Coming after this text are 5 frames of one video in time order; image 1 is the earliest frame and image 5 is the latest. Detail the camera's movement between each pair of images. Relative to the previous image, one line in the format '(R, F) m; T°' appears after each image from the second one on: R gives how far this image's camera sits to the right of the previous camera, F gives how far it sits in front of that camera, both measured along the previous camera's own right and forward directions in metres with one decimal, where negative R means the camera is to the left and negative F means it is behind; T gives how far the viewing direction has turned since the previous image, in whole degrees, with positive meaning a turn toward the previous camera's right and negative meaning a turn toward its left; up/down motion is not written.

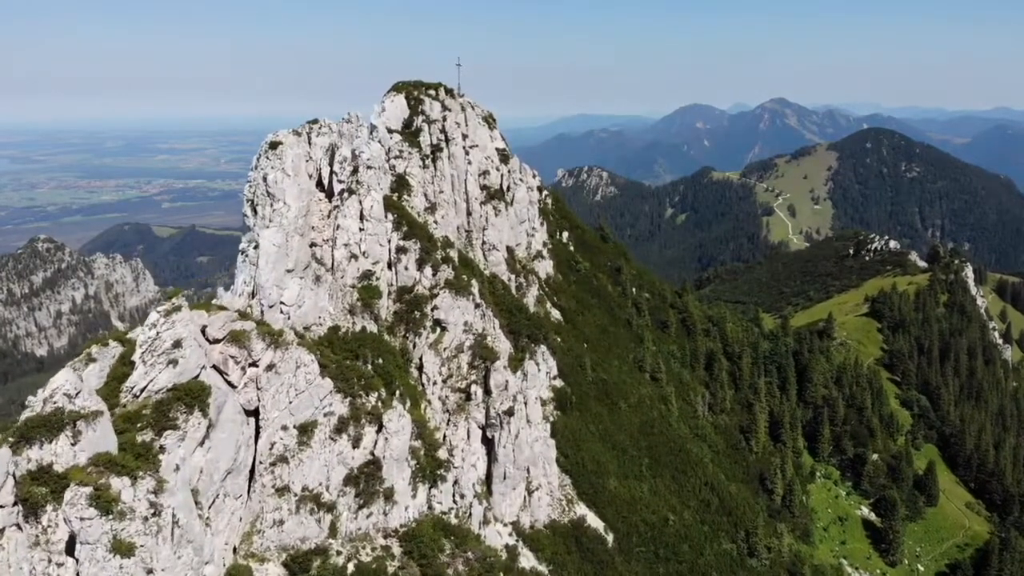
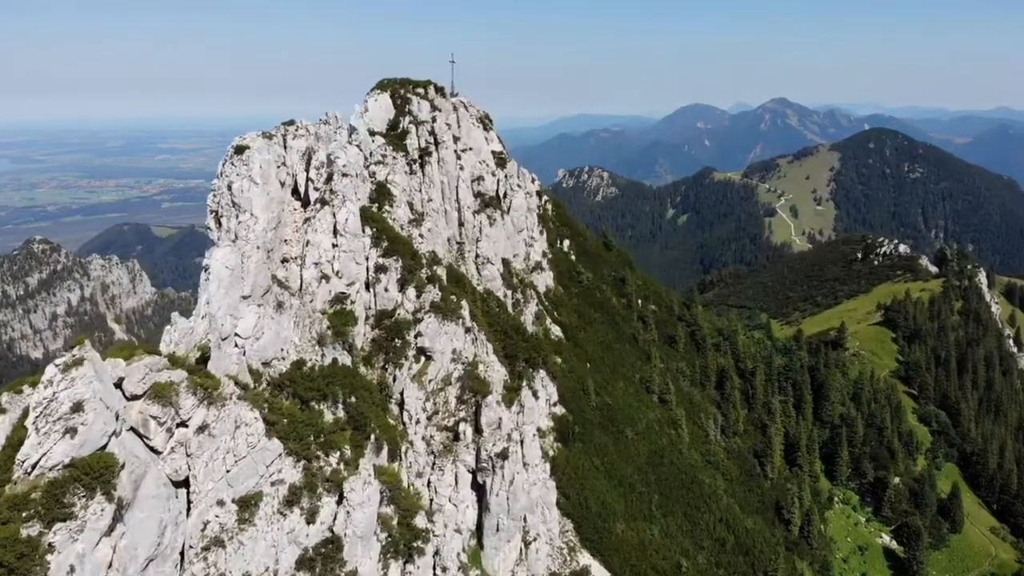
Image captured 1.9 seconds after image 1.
(+0.6, +8.5) m; 0°
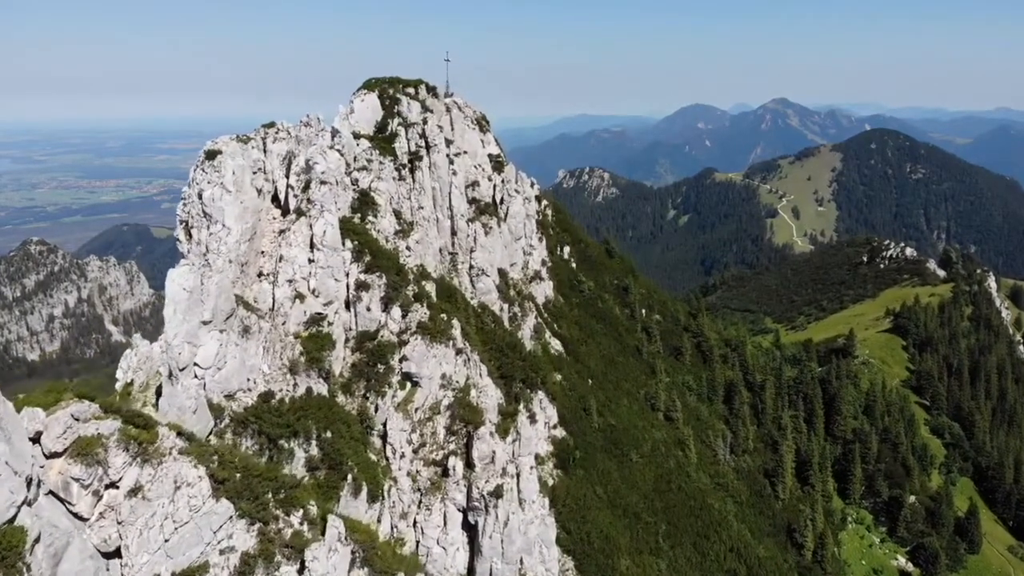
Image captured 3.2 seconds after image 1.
(+0.5, +5.7) m; 0°
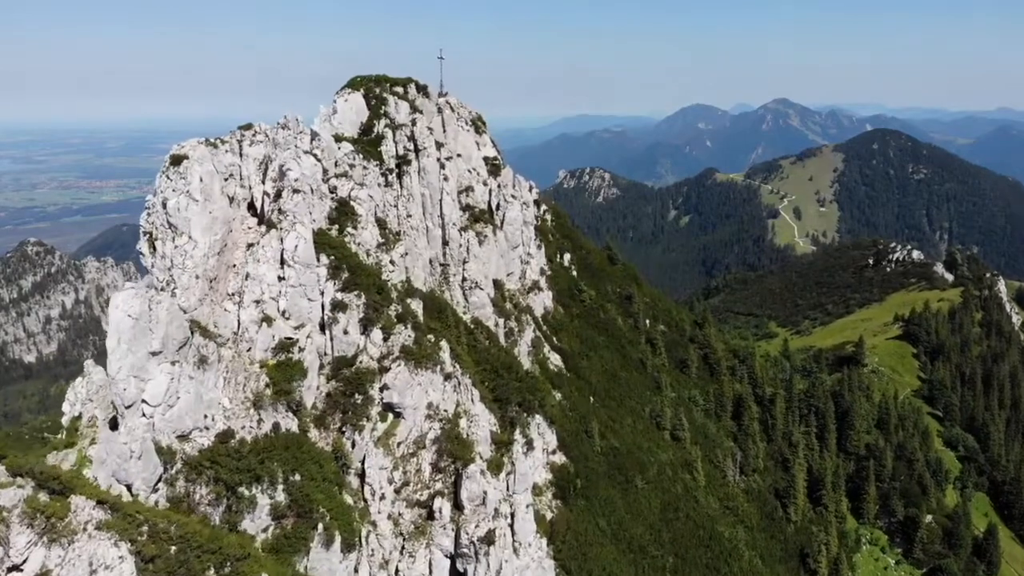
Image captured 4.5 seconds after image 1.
(+0.5, +5.6) m; 0°
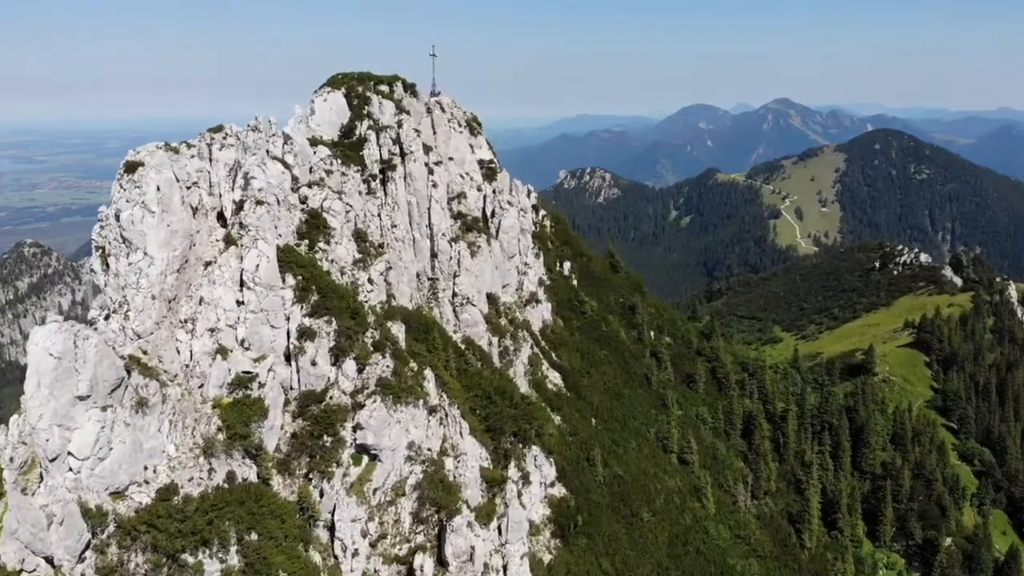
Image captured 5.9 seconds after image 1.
(+0.6, +6.0) m; 0°
